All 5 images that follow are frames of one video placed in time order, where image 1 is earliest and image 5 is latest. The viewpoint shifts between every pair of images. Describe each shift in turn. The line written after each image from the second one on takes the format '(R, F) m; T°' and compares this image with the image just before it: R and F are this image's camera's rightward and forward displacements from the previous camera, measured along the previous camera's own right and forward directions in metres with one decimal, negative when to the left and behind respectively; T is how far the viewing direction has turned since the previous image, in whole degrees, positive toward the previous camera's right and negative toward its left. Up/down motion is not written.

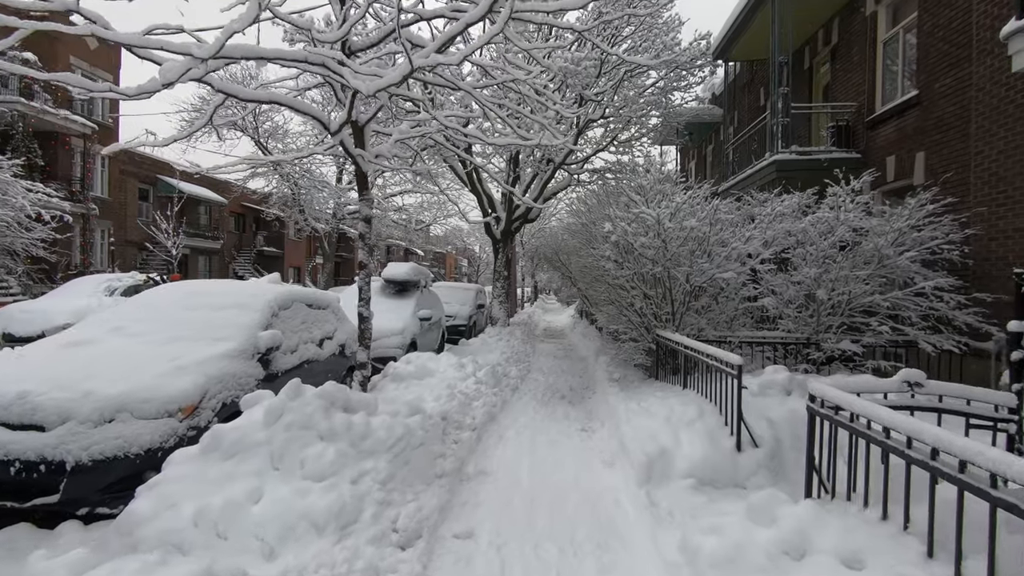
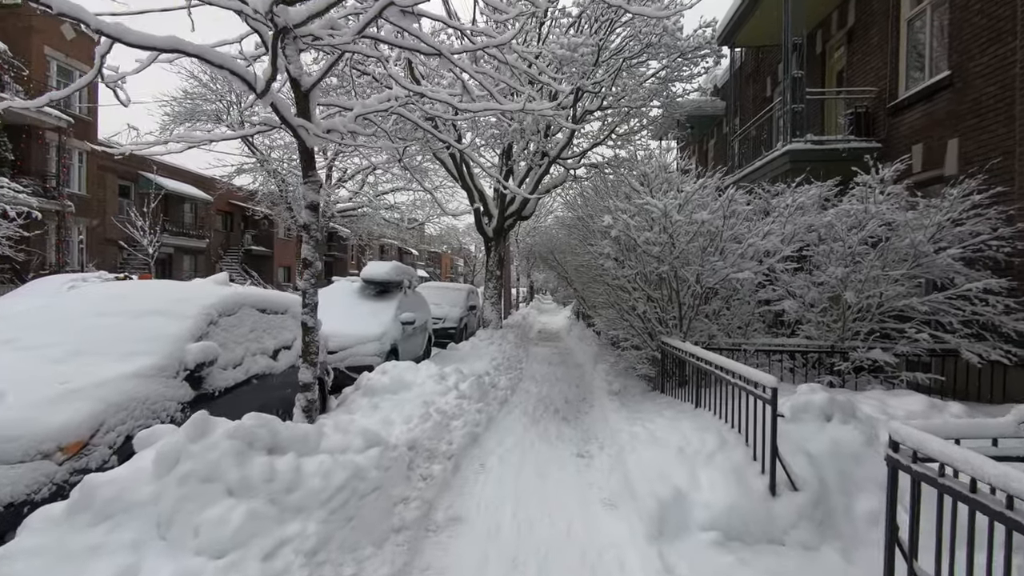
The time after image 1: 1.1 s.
(+0.1, +0.9) m; 0°
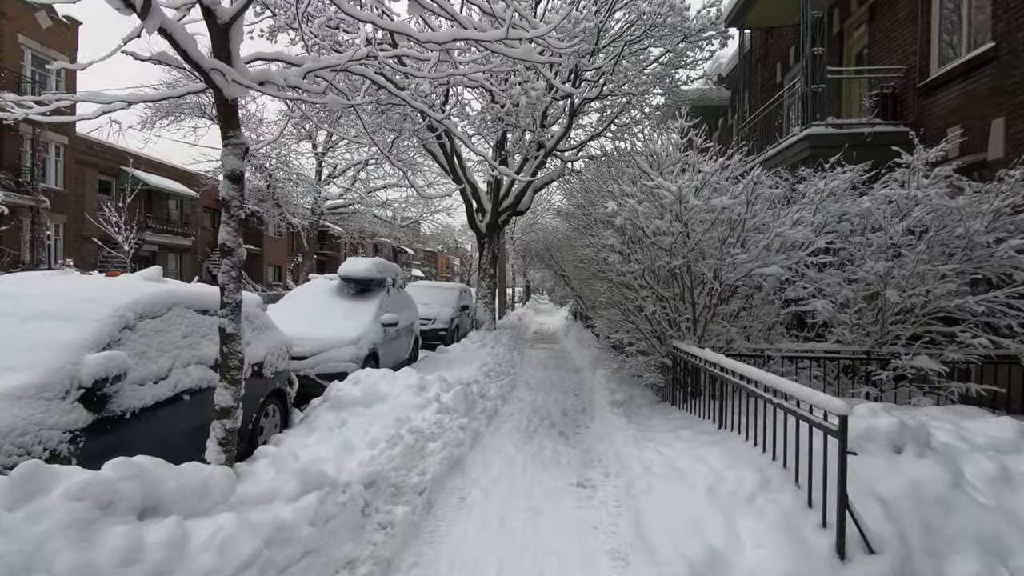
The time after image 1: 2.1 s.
(+0.1, +0.9) m; 0°
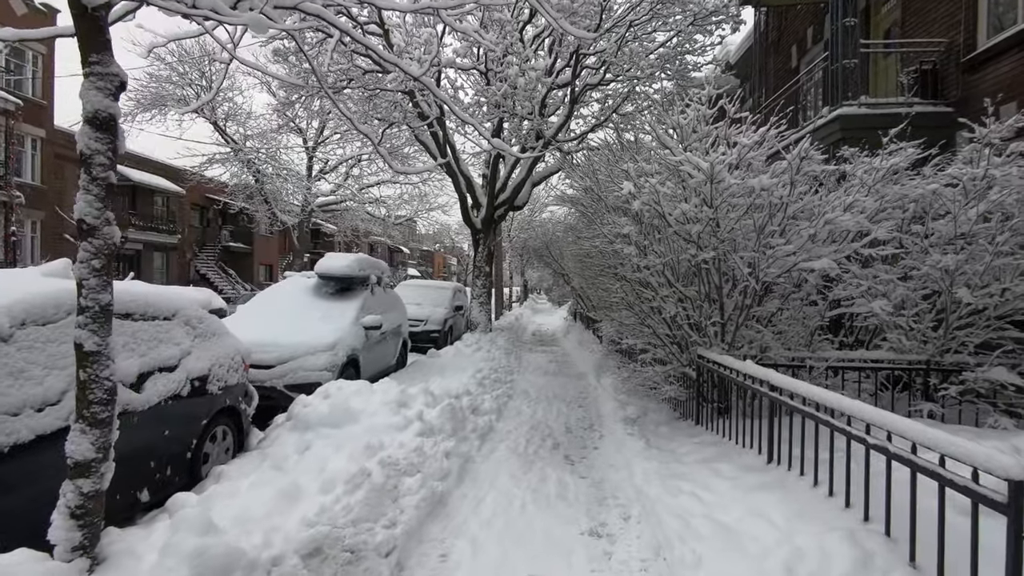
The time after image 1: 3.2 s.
(0.0, +1.0) m; 0°
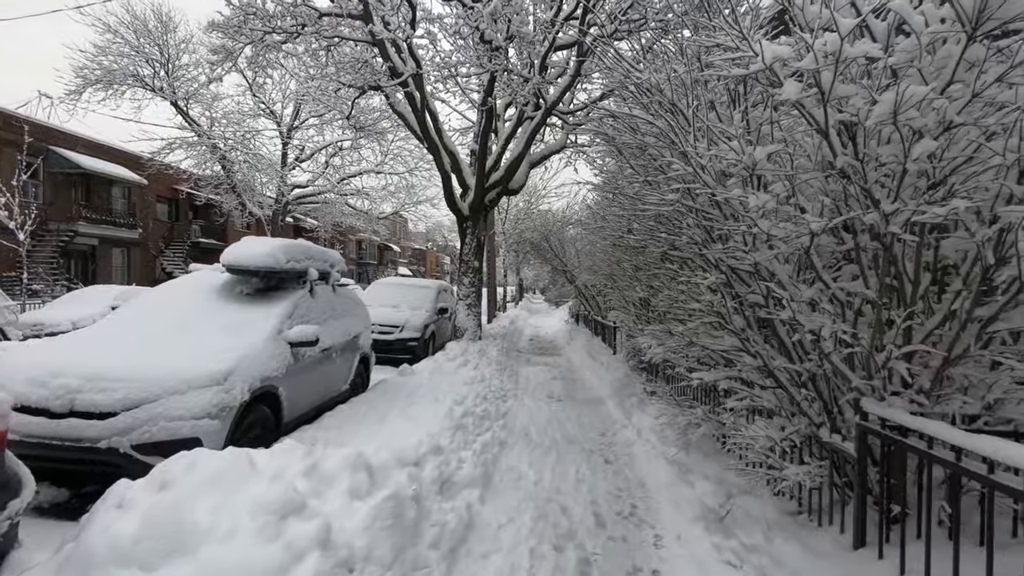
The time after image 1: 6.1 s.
(0.0, +2.7) m; +1°
